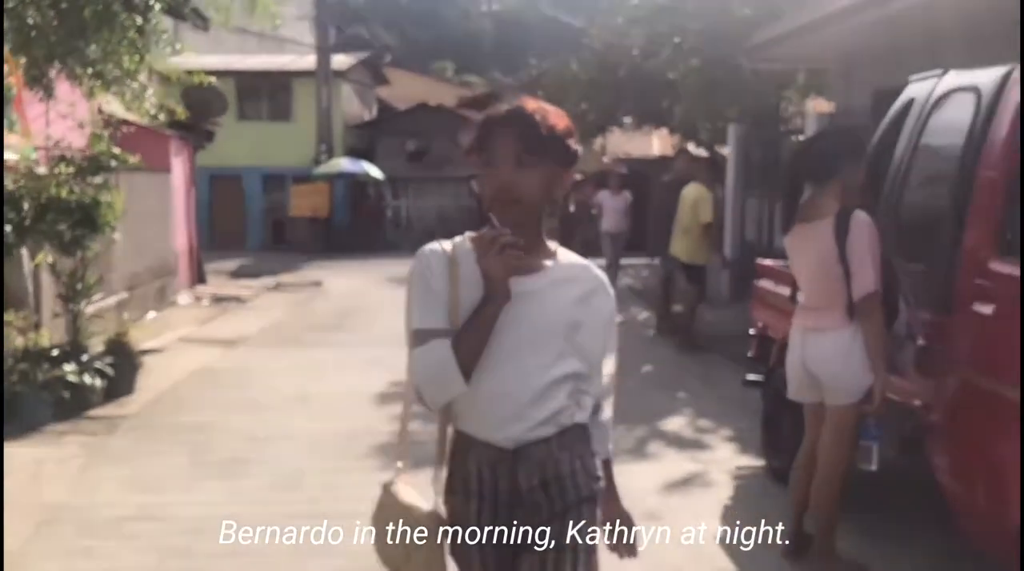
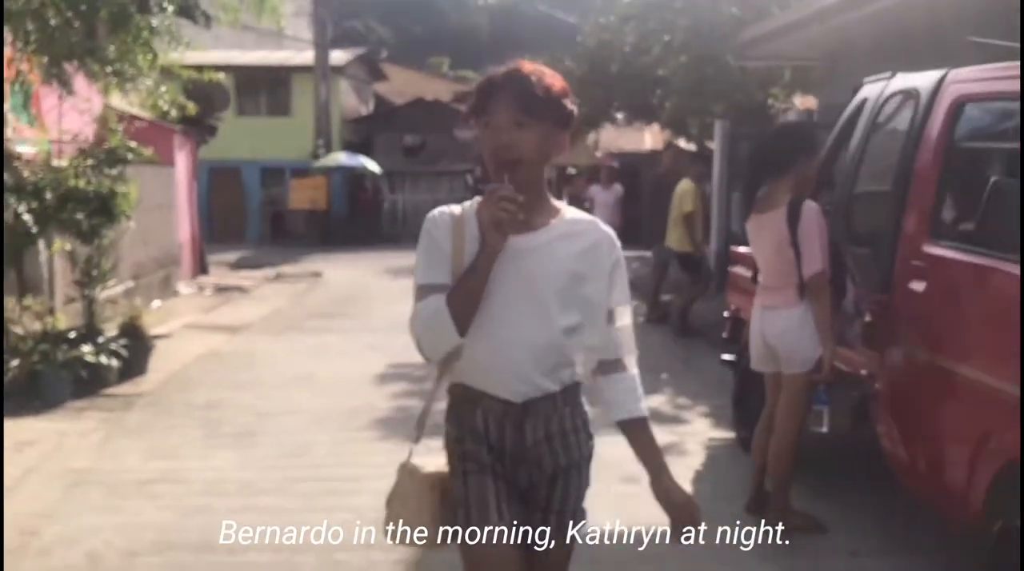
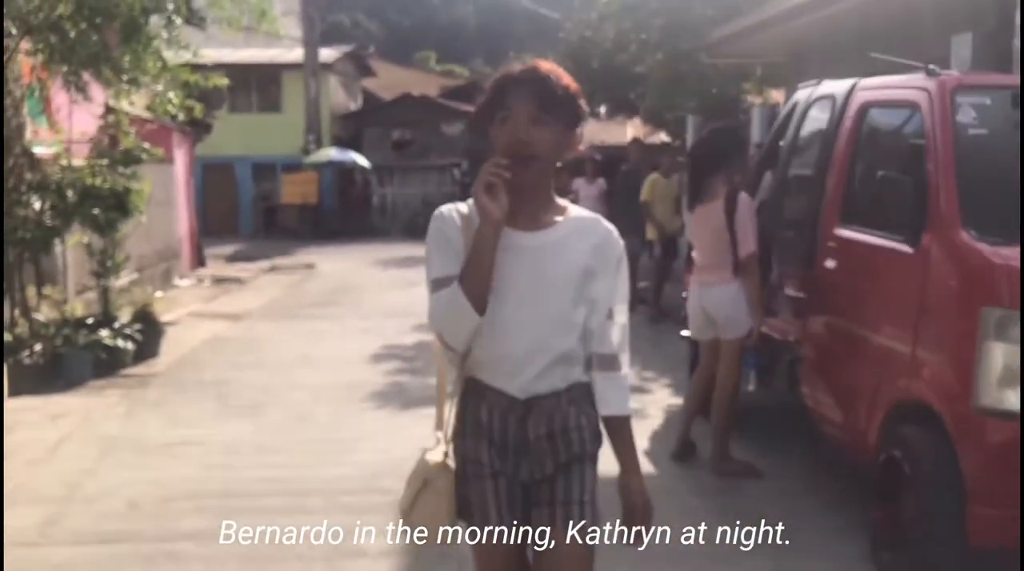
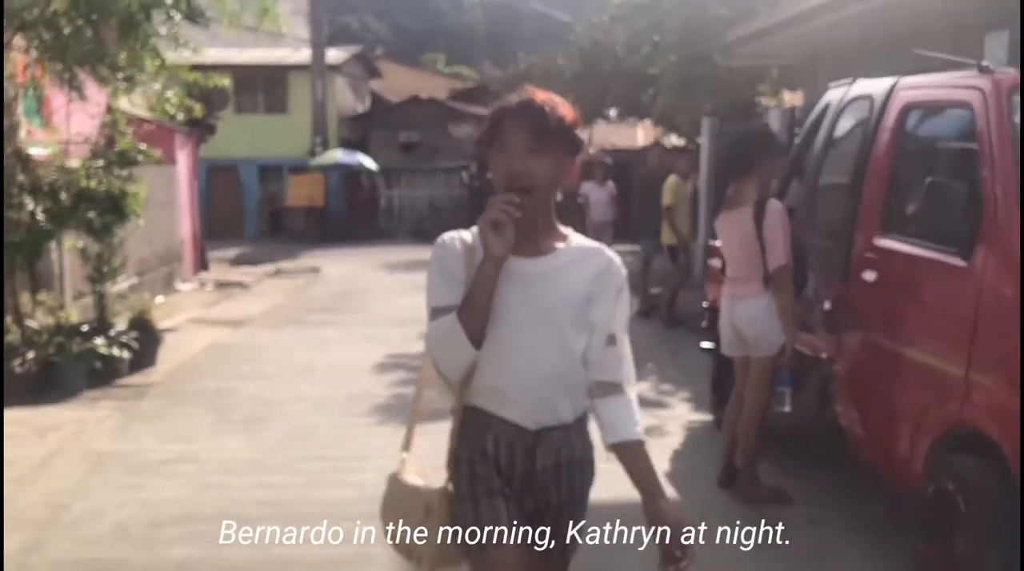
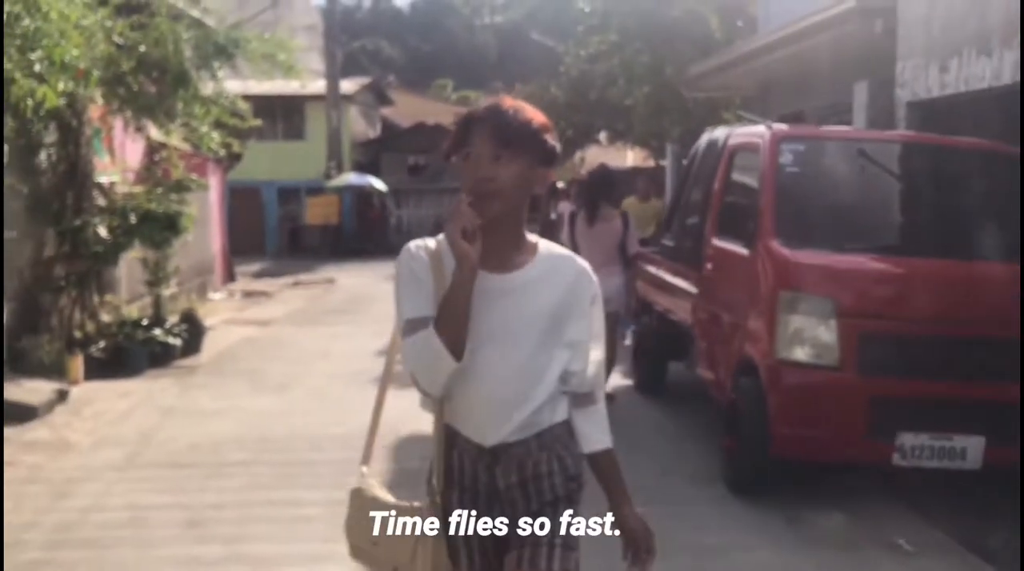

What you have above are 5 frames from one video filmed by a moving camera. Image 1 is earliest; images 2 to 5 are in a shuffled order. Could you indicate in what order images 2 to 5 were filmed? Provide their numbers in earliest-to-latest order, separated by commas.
2, 4, 3, 5
